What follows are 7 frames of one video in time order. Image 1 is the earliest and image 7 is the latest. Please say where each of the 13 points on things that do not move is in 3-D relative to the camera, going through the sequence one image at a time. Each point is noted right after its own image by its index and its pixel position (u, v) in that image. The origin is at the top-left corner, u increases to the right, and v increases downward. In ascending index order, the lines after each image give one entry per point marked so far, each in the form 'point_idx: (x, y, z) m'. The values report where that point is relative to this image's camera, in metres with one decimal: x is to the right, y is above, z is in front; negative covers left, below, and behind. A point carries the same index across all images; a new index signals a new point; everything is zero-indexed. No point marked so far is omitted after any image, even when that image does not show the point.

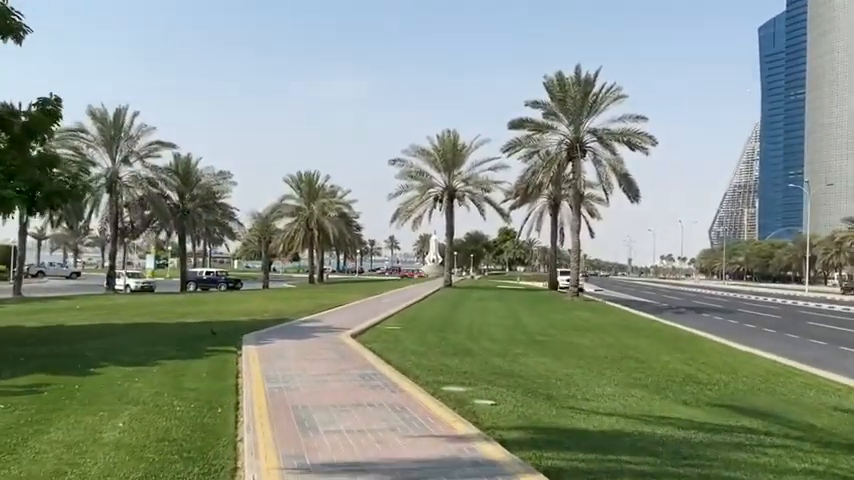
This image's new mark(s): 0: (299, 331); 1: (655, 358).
0: (-3.4, -2.4, +18.7) m
1: (+5.2, -2.7, +16.0) m
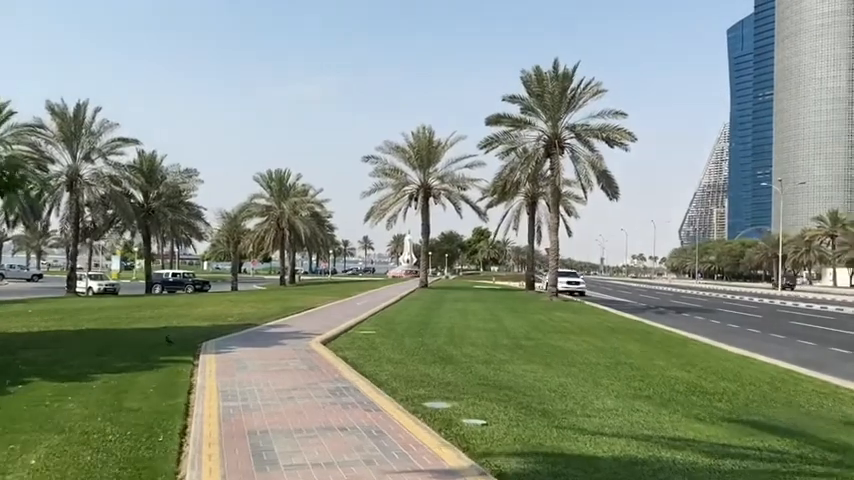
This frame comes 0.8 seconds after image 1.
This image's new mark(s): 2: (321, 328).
0: (-4.0, -2.4, +17.2) m
1: (+4.7, -2.6, +14.8) m
2: (-3.0, -2.5, +19.8) m
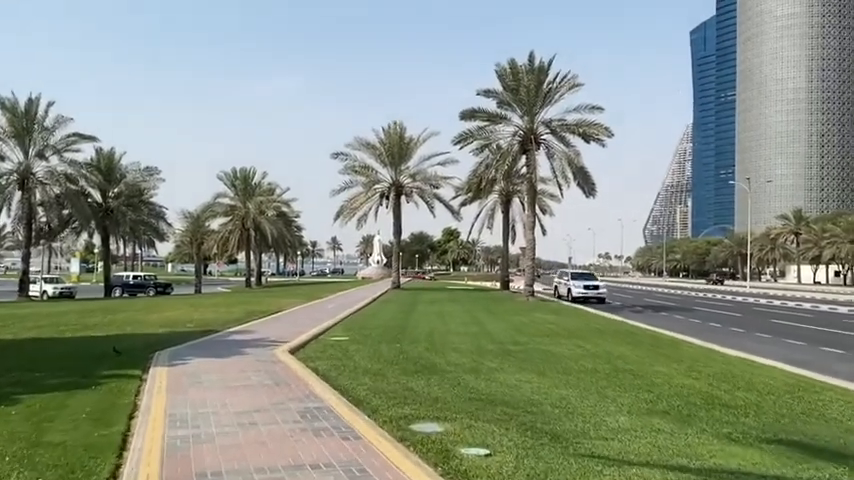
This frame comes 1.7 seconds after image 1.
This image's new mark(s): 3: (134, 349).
0: (-4.4, -2.4, +15.5) m
1: (+4.3, -2.5, +13.5) m
2: (-3.6, -2.4, +18.2) m
3: (-6.2, -2.3, +15.1) m
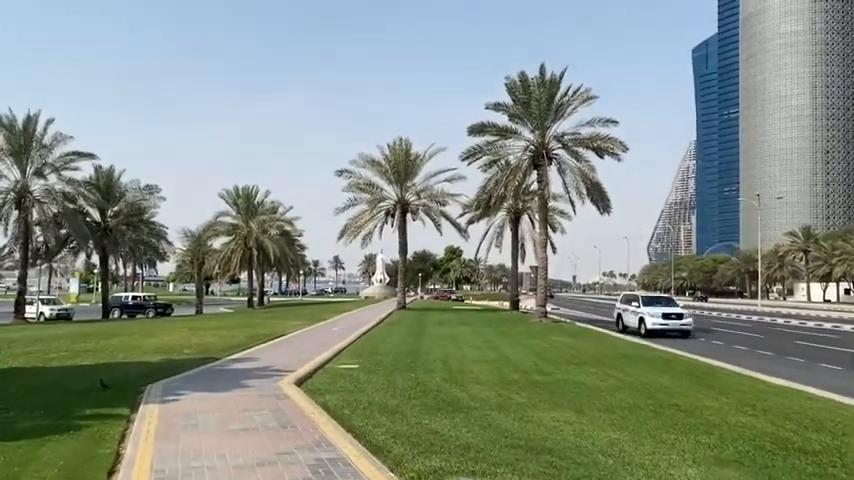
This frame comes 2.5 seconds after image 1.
0: (-4.0, -2.8, +14.1) m
1: (+4.7, -2.8, +12.1) m
2: (-3.2, -2.9, +16.8) m
3: (-5.8, -2.7, +13.7) m
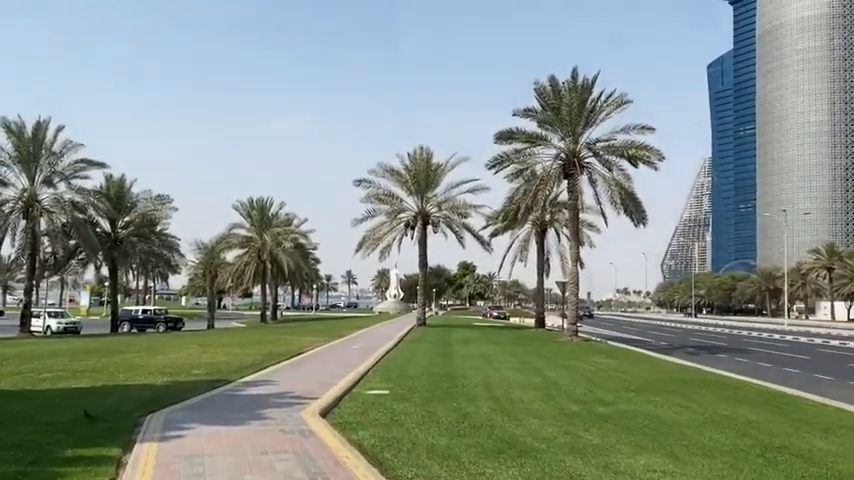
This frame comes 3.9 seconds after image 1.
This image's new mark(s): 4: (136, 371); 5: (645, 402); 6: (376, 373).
0: (-3.2, -2.9, +12.0) m
1: (+5.5, -2.9, +9.9) m
2: (-2.3, -3.1, +14.7) m
3: (-5.0, -2.8, +11.7) m
4: (-7.5, -3.3, +18.0) m
5: (+4.3, -3.2, +14.0) m
6: (-1.3, -3.4, +18.0) m
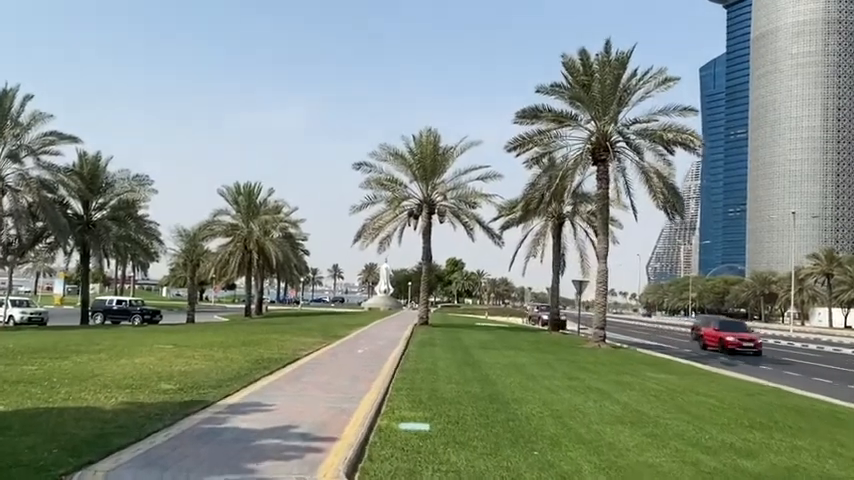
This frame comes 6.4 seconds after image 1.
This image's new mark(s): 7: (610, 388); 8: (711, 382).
0: (-2.3, -2.4, +7.8) m
1: (+6.4, -2.7, +5.9) m
2: (-1.5, -2.7, +10.5) m
3: (-4.1, -2.3, +7.4) m
4: (-6.7, -2.8, +13.8) m
5: (+5.1, -2.9, +9.9) m
6: (-0.5, -3.0, +13.9) m
7: (+4.1, -3.3, +16.0) m
8: (+8.0, -3.9, +19.8) m
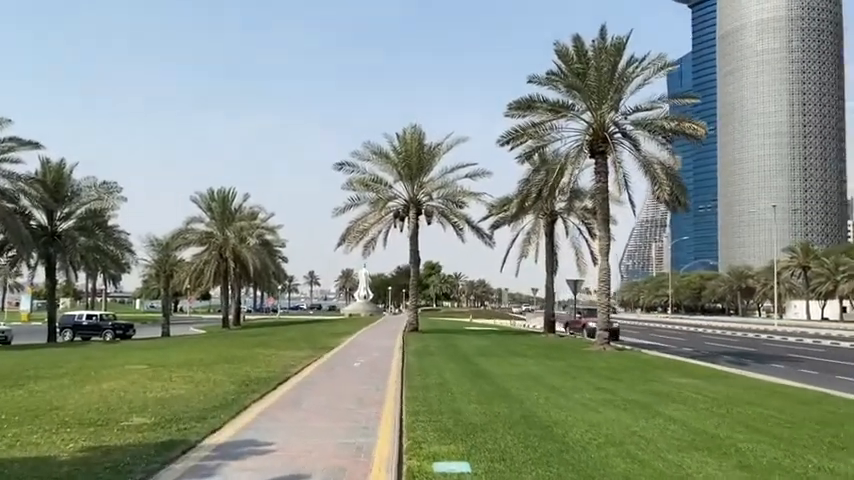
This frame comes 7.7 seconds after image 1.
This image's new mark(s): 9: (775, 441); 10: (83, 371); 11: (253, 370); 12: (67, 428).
0: (-1.8, -2.4, +5.8) m
1: (+7.1, -2.5, +4.1) m
2: (-1.0, -2.6, +8.5) m
3: (-3.5, -2.4, +5.3) m
4: (-6.3, -2.9, +11.5) m
5: (+5.6, -2.7, +8.1) m
6: (-0.2, -2.9, +11.9) m
7: (+4.4, -3.2, +14.2) m
8: (+8.2, -3.7, +18.1) m
9: (+5.1, -2.9, +10.4) m
10: (-9.6, -3.6, +19.6) m
11: (-4.7, -3.5, +19.2) m
12: (-5.6, -2.9, +11.0) m
